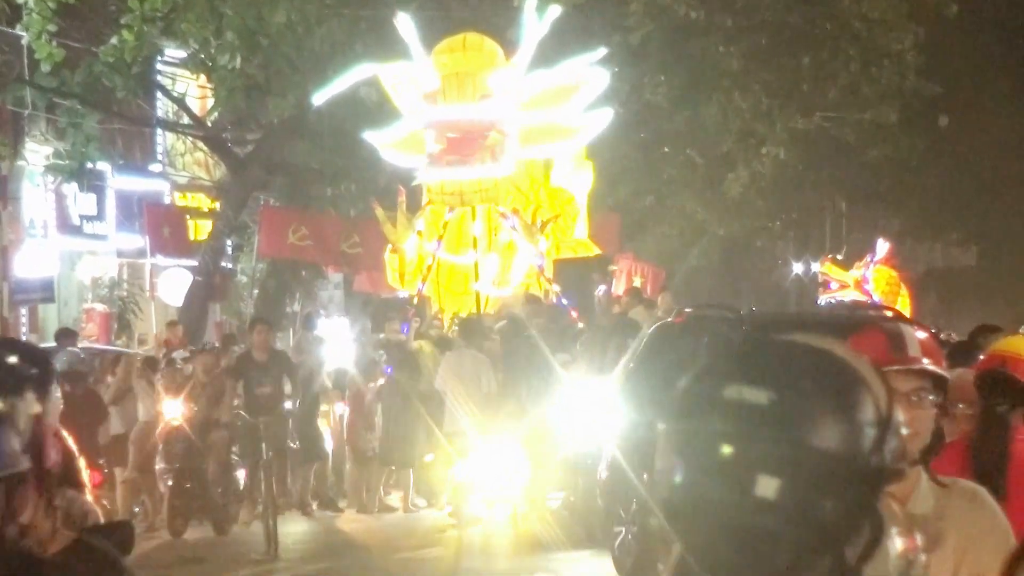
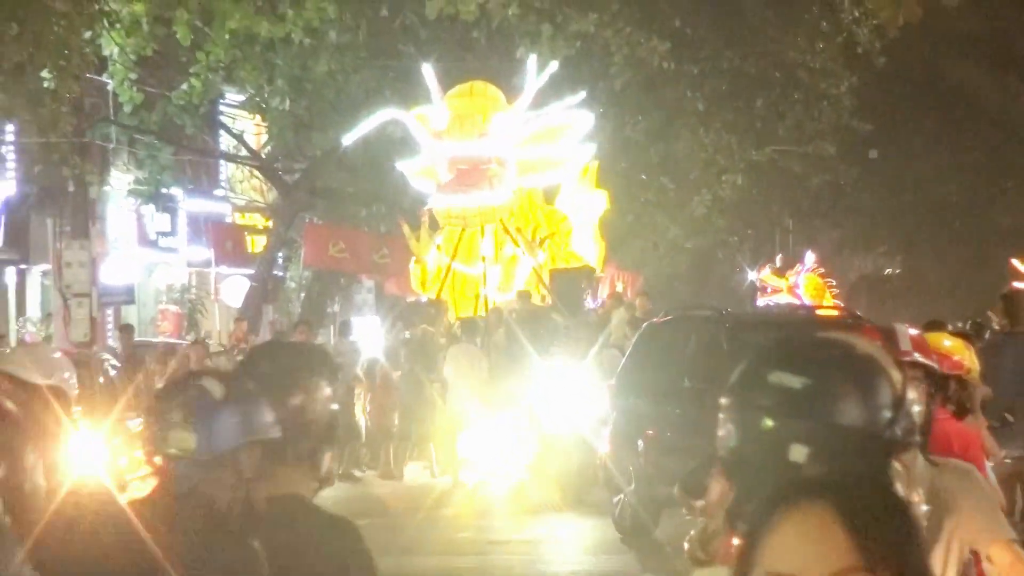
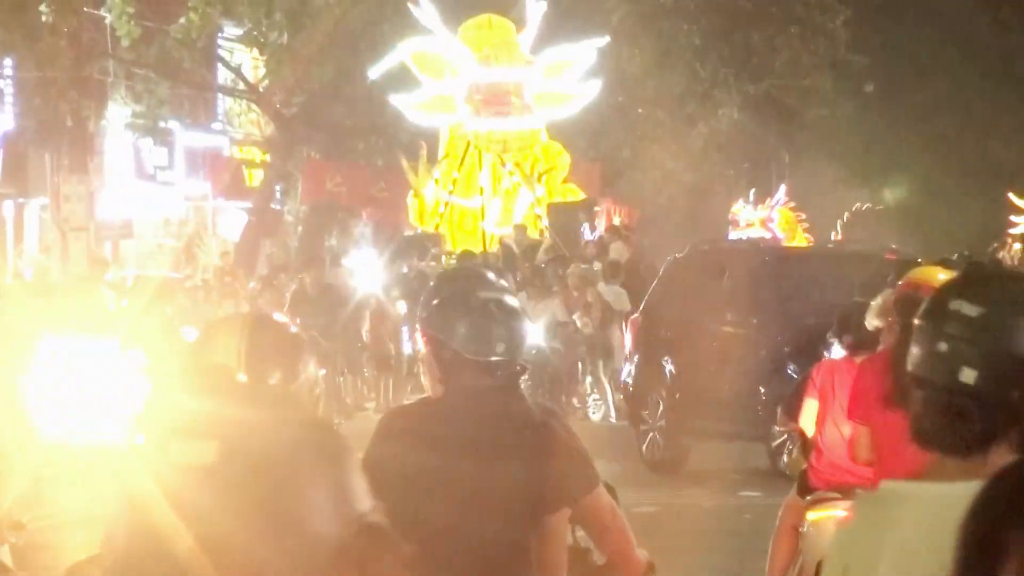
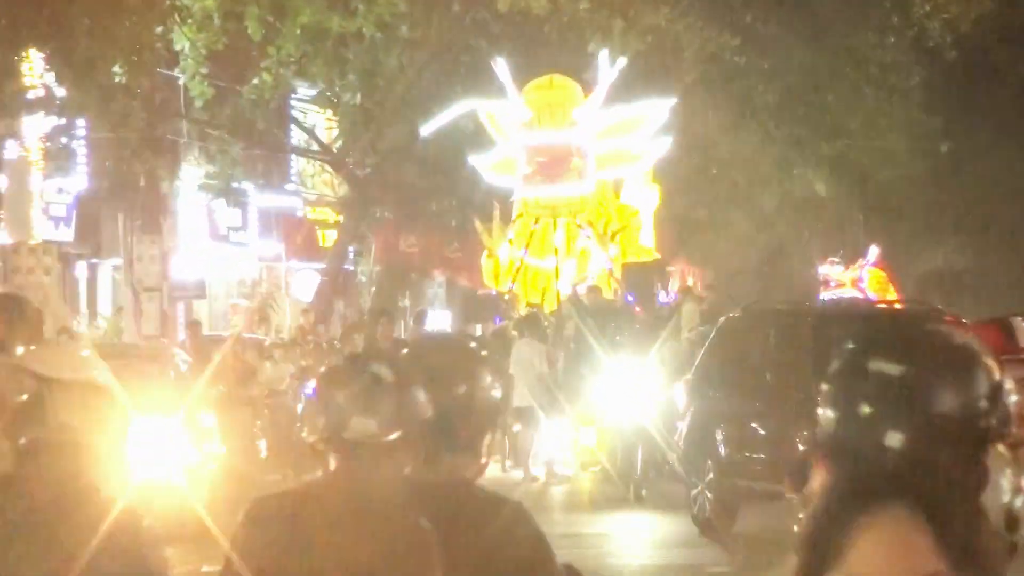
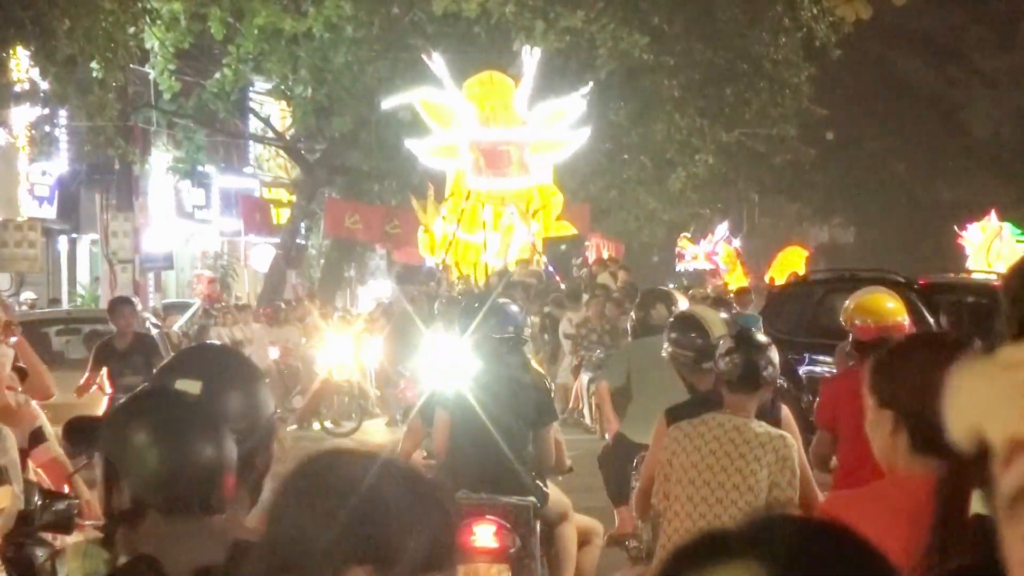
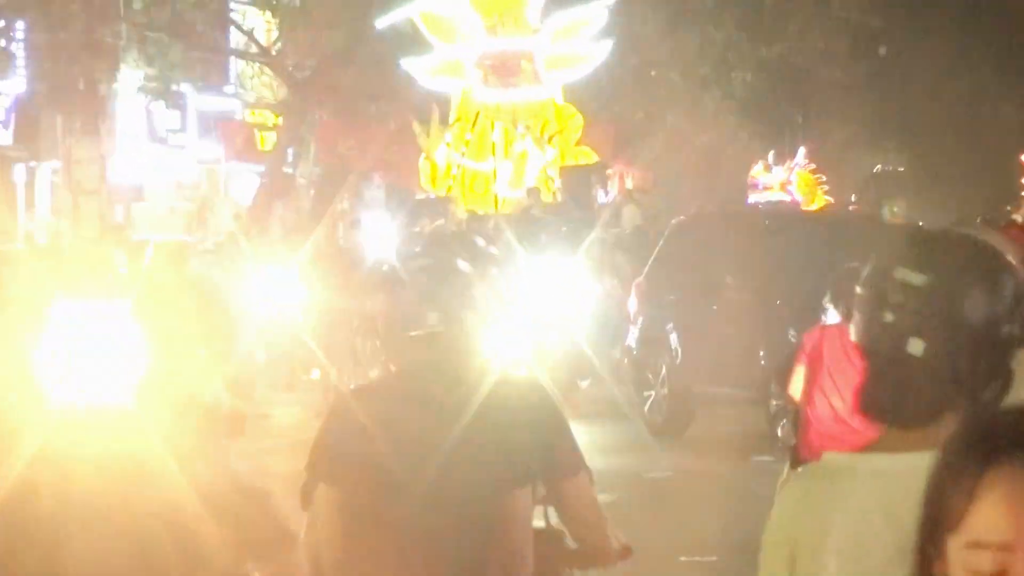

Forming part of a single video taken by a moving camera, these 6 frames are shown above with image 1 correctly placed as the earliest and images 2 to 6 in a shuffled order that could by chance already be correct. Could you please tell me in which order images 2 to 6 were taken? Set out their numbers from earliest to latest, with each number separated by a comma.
2, 4, 6, 3, 5
